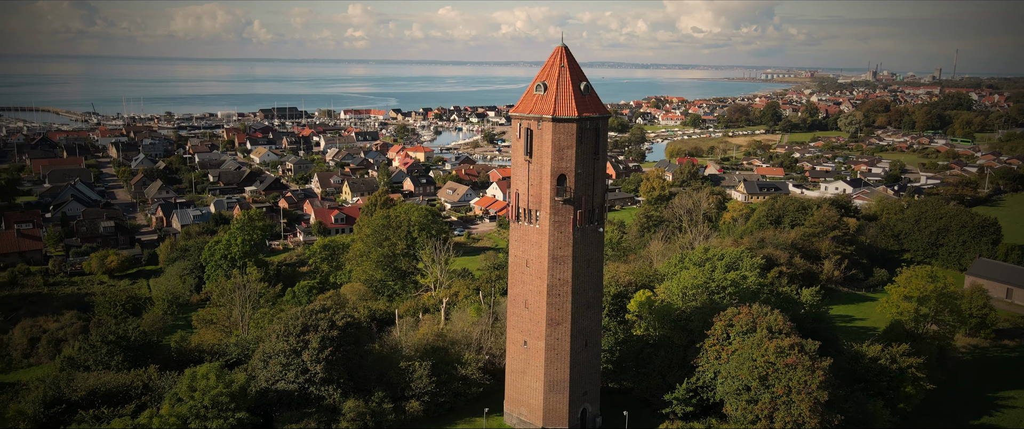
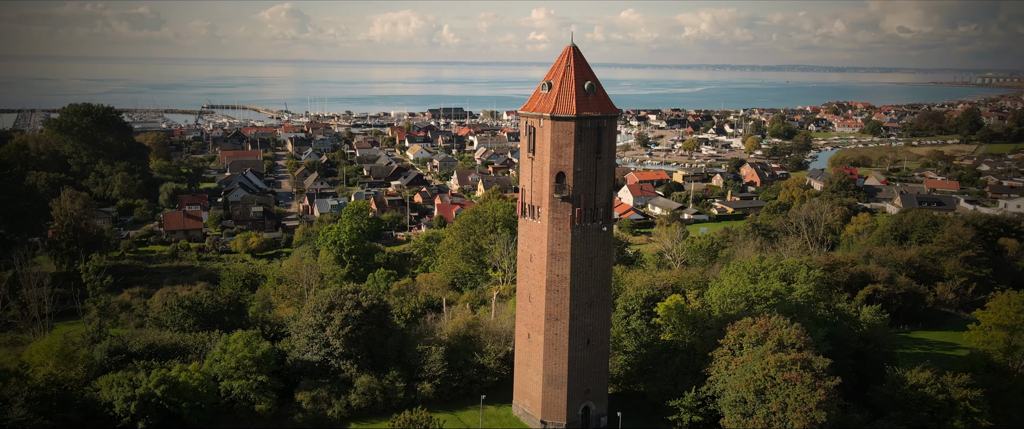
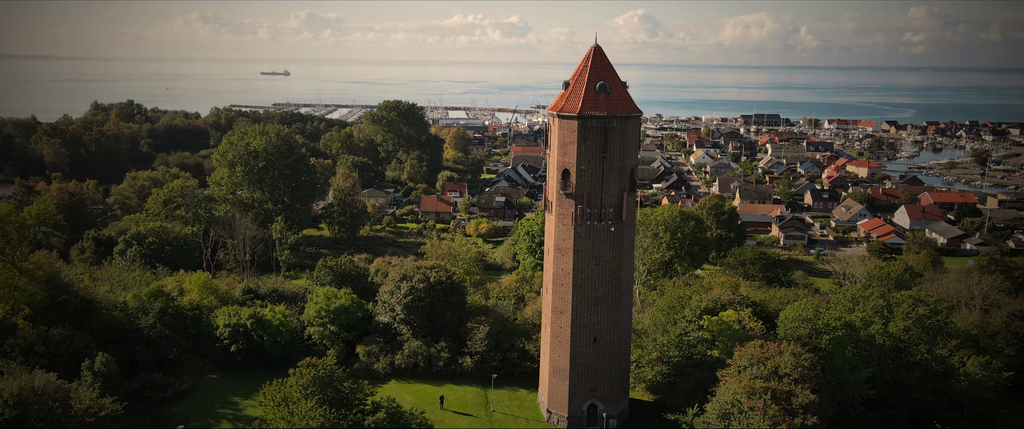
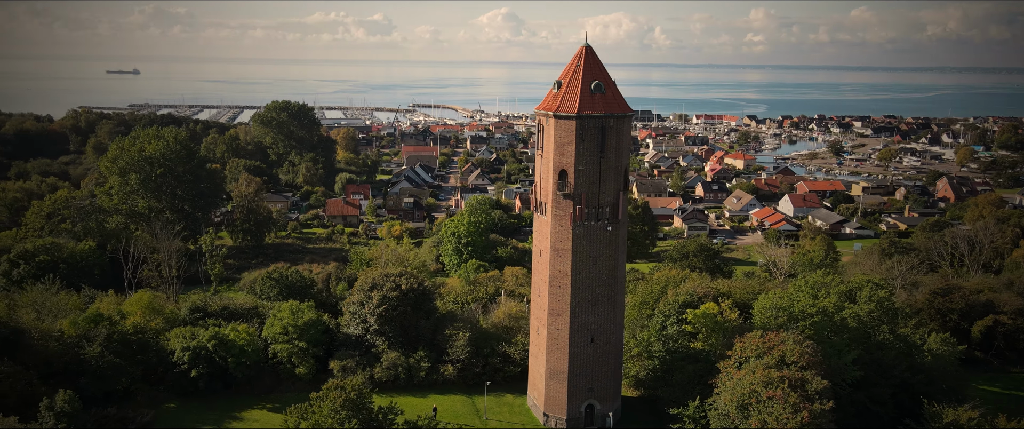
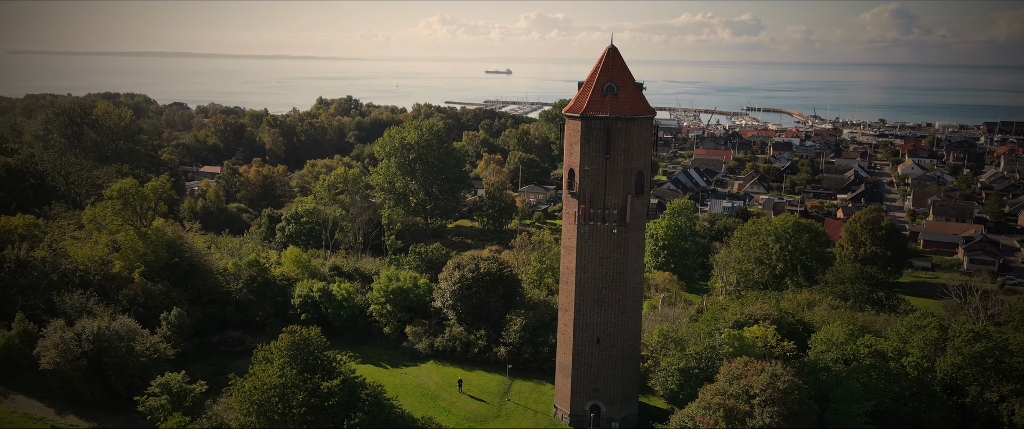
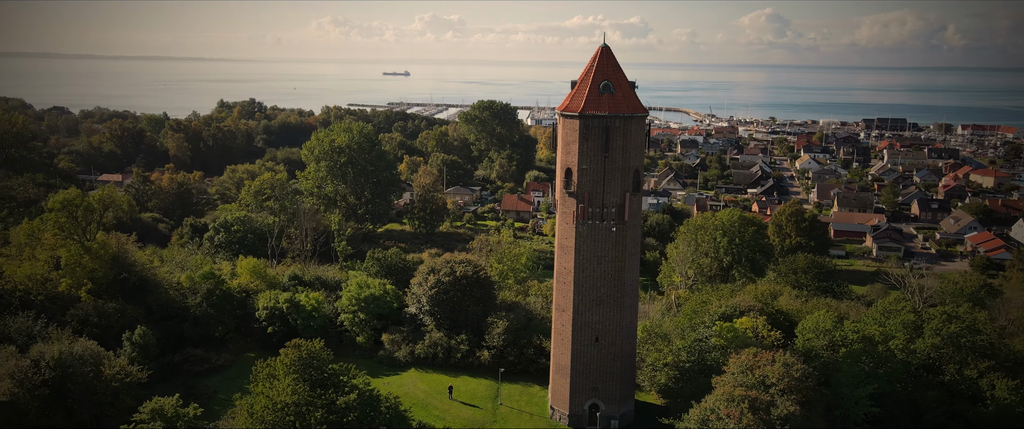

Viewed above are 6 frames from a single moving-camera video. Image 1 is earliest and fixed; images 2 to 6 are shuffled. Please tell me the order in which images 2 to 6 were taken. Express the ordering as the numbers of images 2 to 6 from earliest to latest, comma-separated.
2, 4, 3, 6, 5
